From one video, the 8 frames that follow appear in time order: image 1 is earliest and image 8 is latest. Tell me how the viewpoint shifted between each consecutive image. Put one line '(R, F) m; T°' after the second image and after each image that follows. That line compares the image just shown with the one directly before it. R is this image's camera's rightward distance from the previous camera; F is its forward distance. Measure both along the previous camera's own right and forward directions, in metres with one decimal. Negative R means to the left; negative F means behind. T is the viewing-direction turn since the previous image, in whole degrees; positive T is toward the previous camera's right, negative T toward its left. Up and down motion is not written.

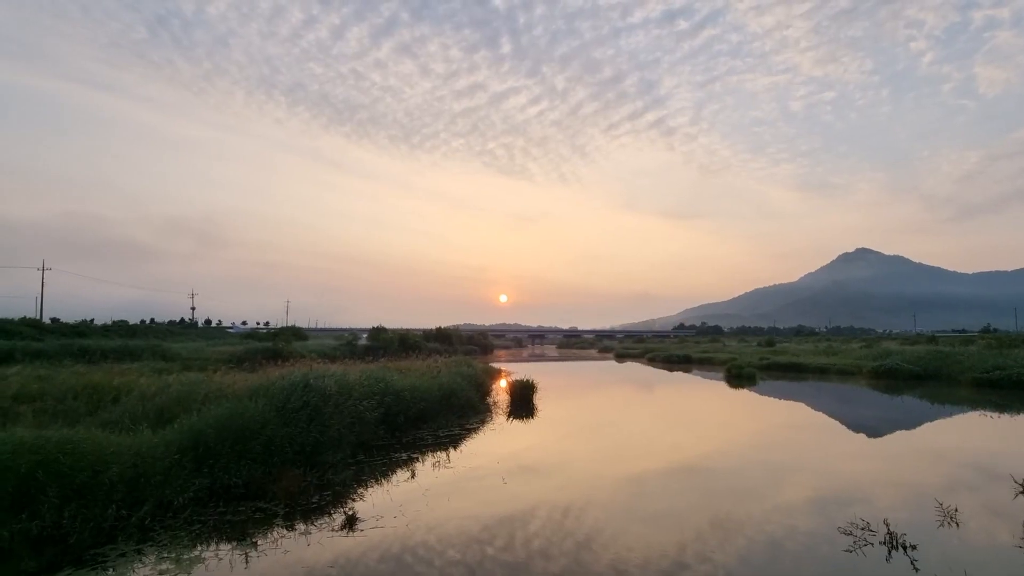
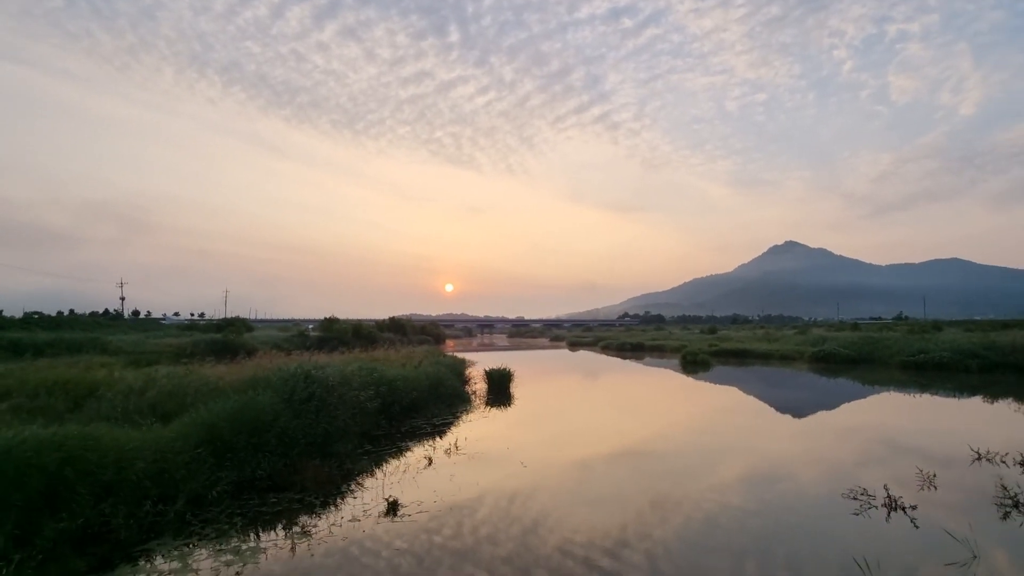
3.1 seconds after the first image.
(-1.3, -0.3) m; +6°
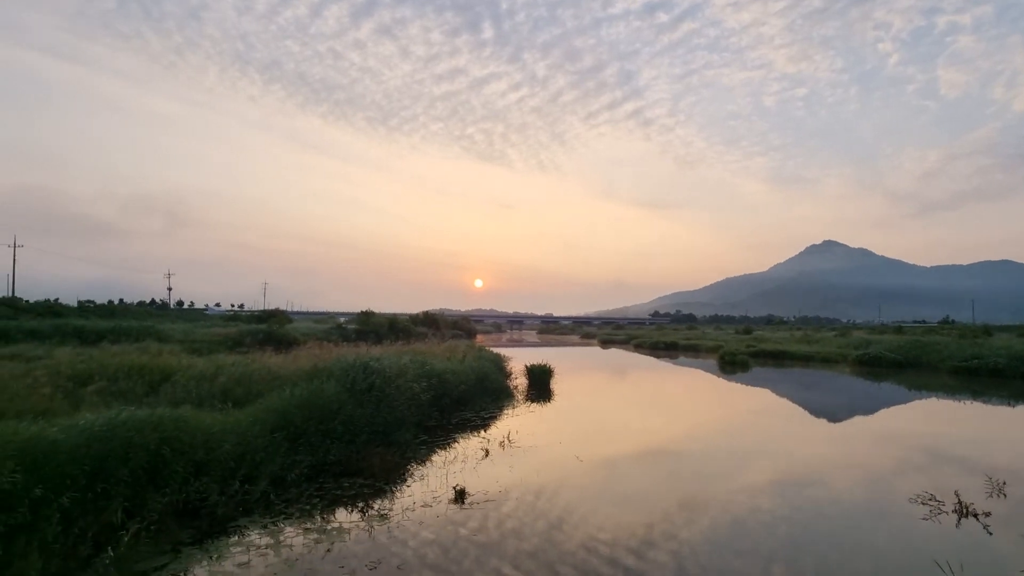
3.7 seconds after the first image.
(-0.6, -0.2) m; -3°
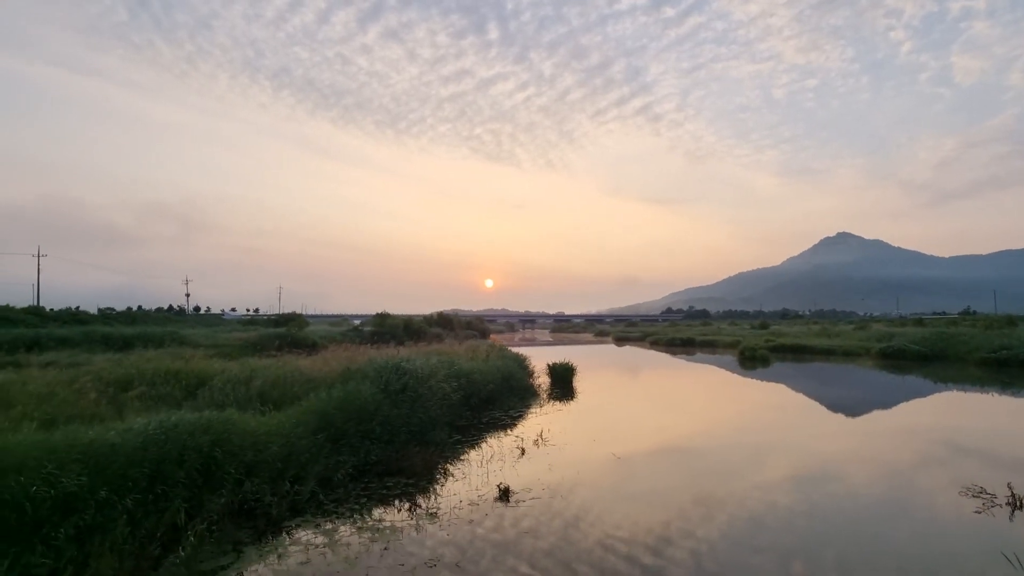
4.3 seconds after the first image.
(-0.4, -0.1) m; -1°
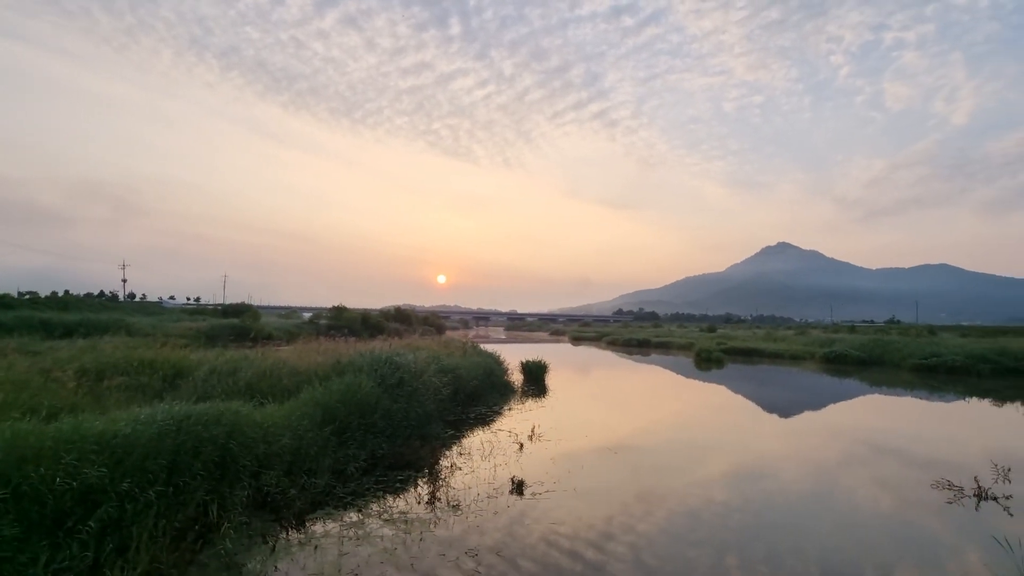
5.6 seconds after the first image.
(-1.1, -0.2) m; +5°
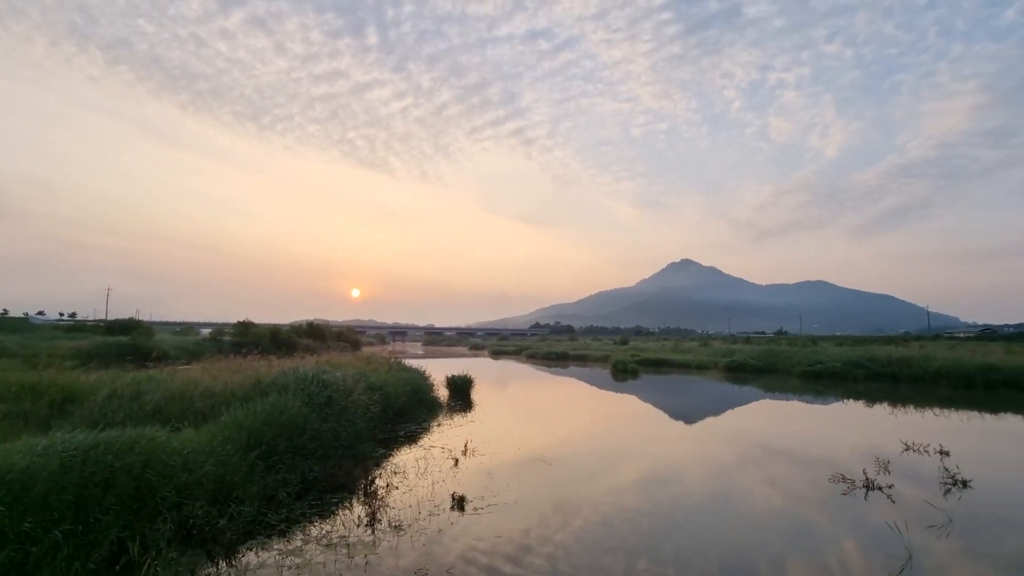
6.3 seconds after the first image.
(-0.4, -0.1) m; +9°
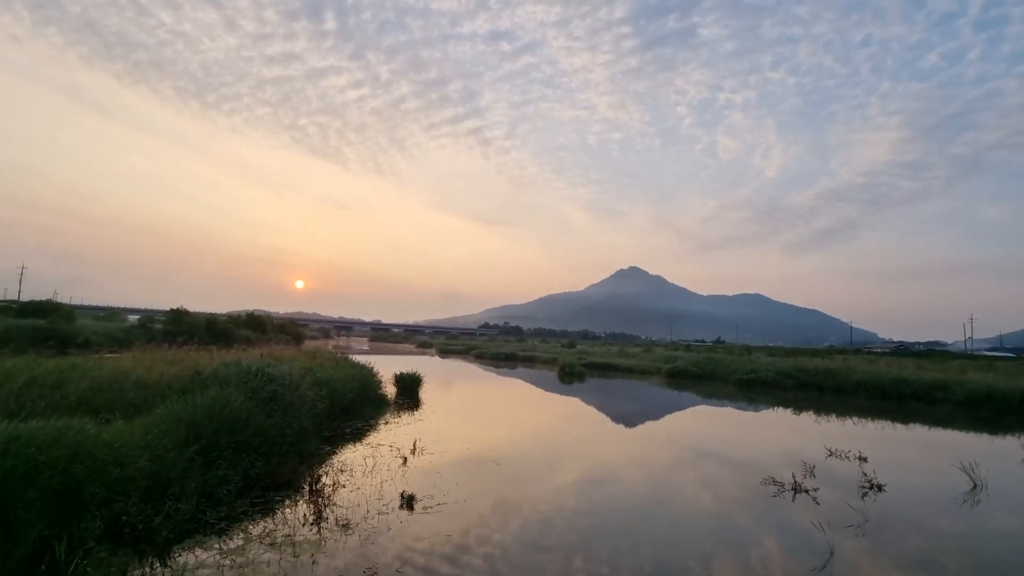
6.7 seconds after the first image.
(-0.1, -0.1) m; +5°
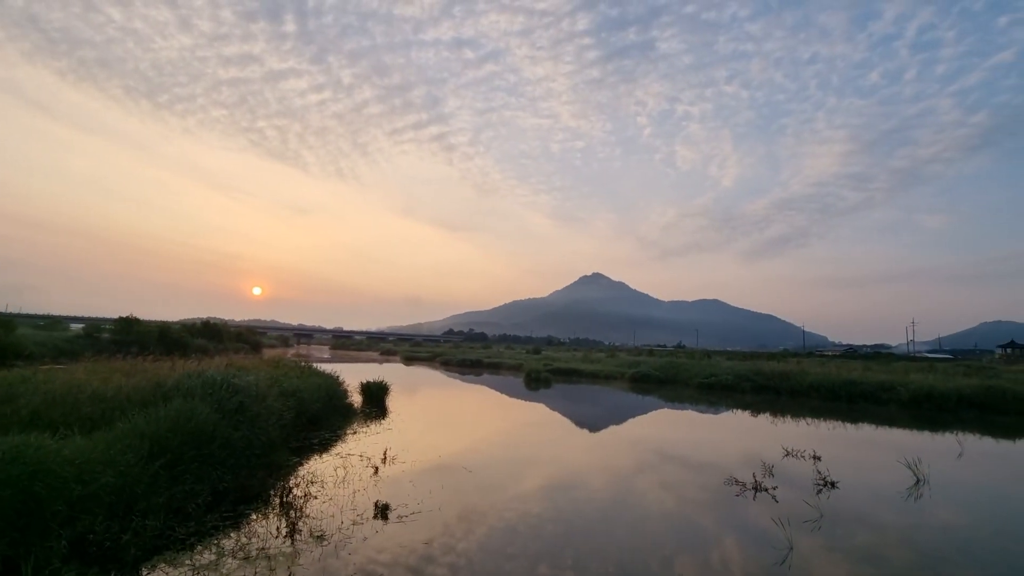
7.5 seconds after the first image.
(-0.2, -0.2) m; +4°
